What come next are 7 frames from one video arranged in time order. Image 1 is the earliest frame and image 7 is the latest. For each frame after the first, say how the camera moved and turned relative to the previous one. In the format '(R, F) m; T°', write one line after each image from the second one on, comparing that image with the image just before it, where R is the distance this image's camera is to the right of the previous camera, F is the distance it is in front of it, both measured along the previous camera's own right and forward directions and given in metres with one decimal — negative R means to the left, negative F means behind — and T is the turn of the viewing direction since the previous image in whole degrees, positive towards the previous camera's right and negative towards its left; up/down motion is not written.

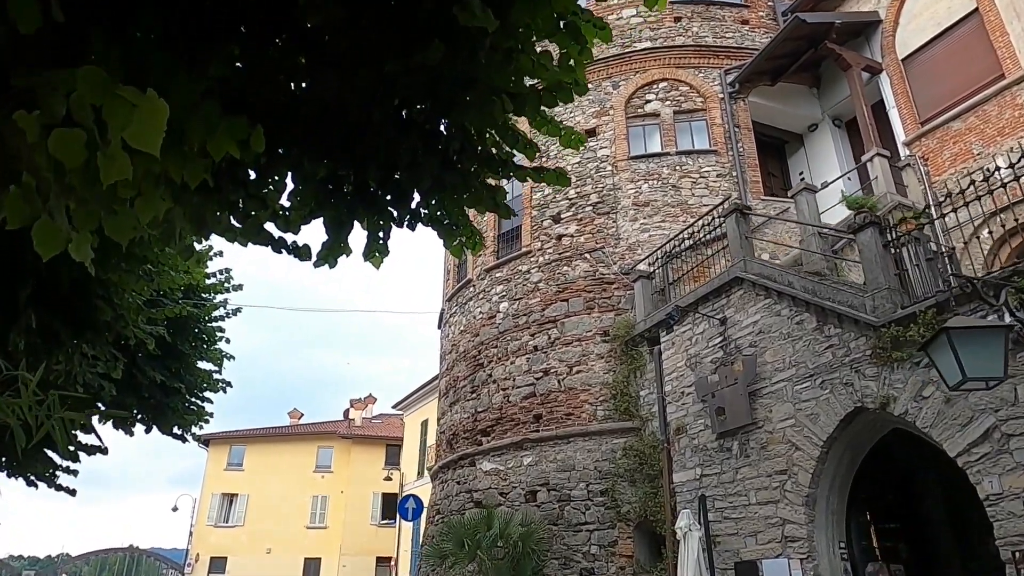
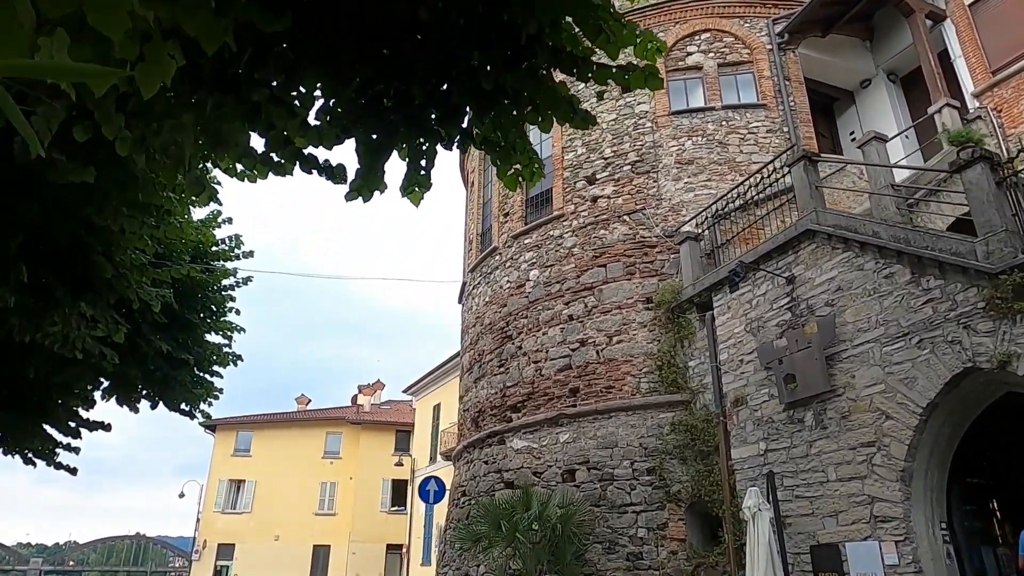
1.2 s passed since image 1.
(-0.4, +0.7) m; 0°
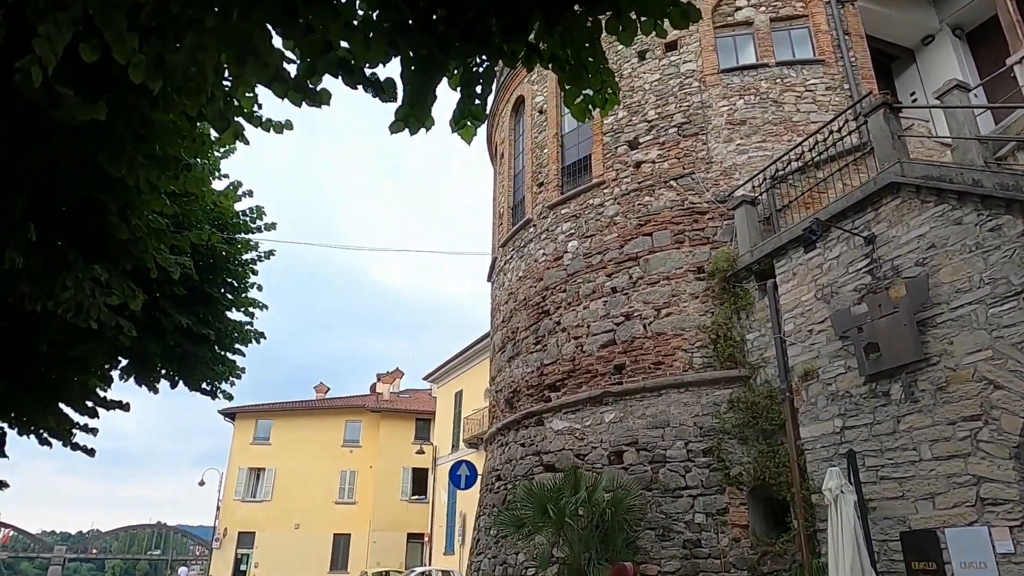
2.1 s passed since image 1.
(-0.3, +0.6) m; -1°
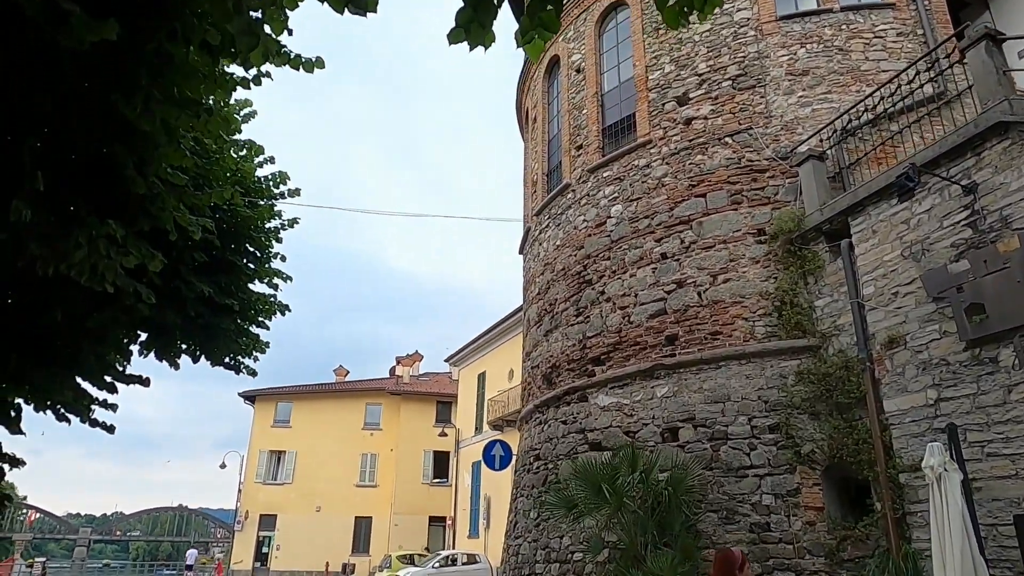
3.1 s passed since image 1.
(-0.3, +0.6) m; -1°
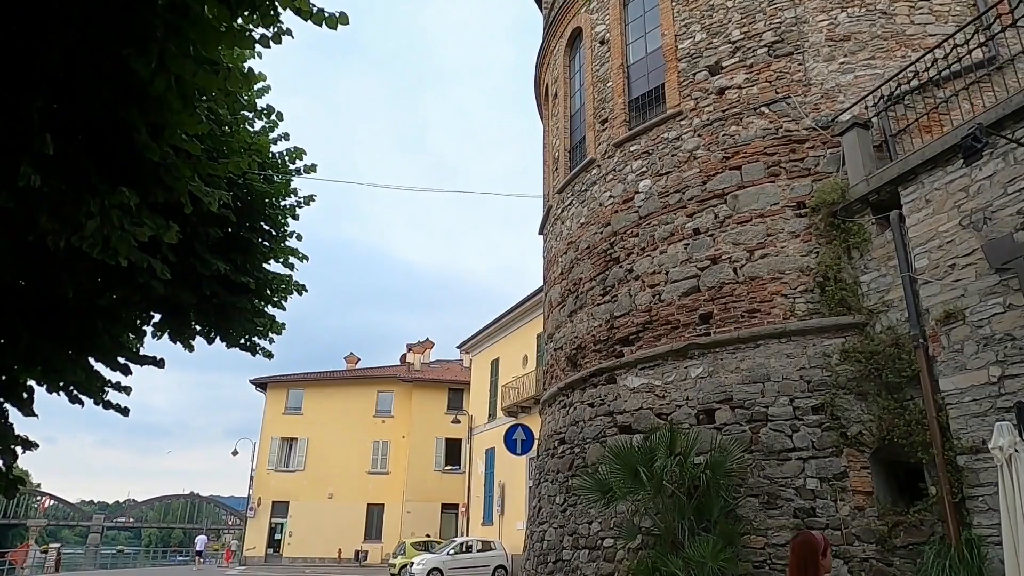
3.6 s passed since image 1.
(-0.2, +0.3) m; -1°
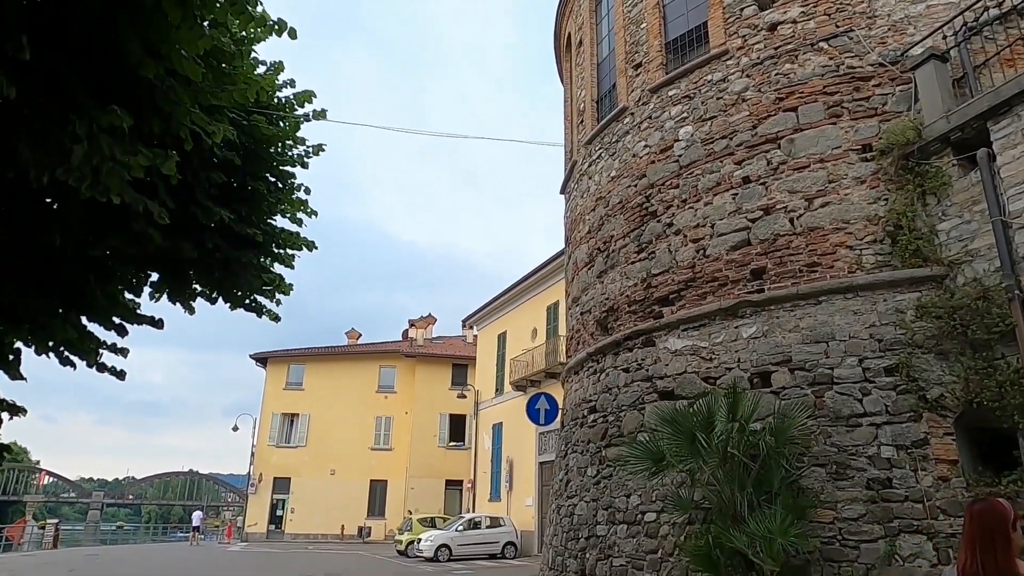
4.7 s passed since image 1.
(-0.4, +0.7) m; 0°
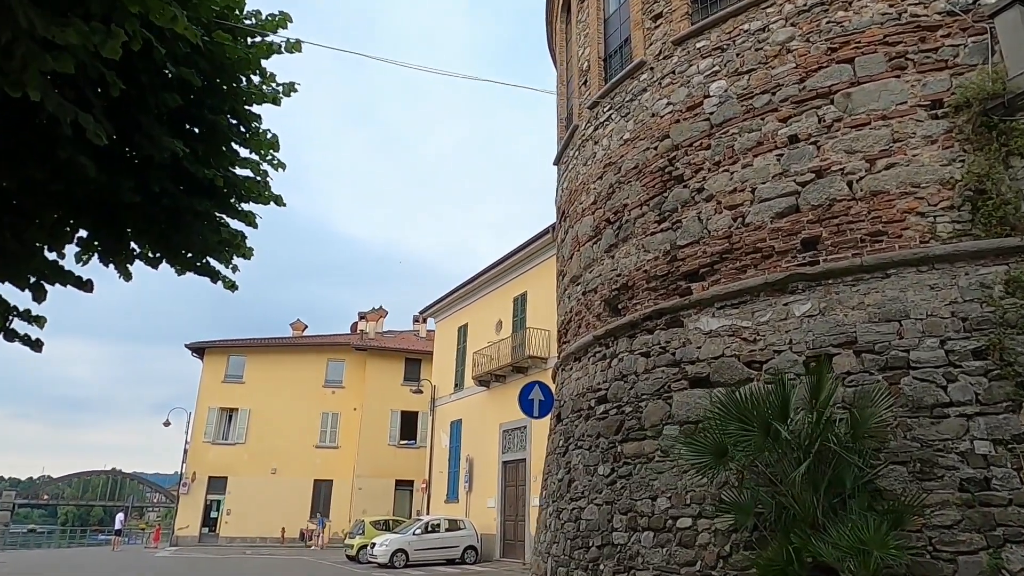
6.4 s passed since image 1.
(-0.6, +1.1) m; +5°
